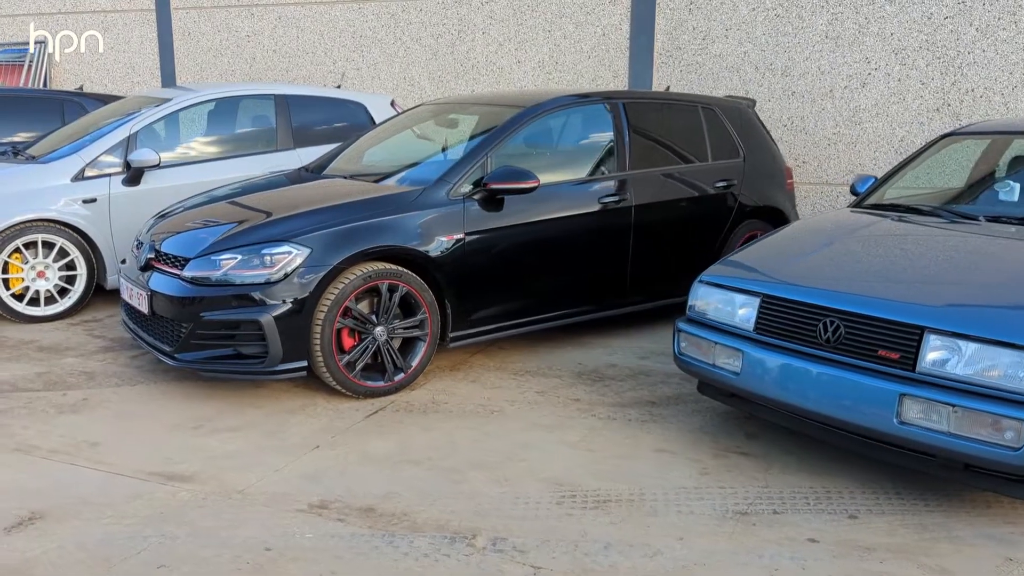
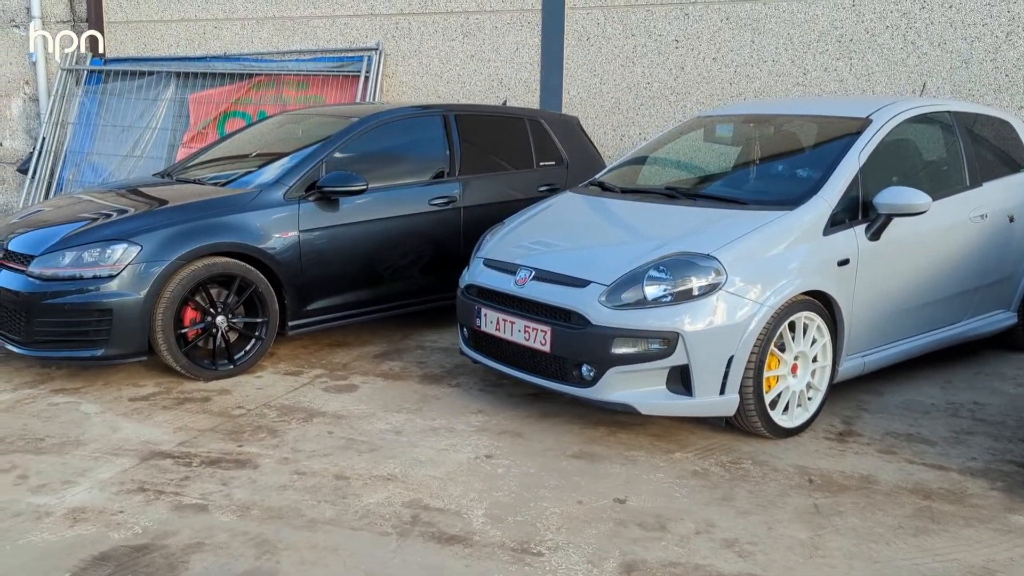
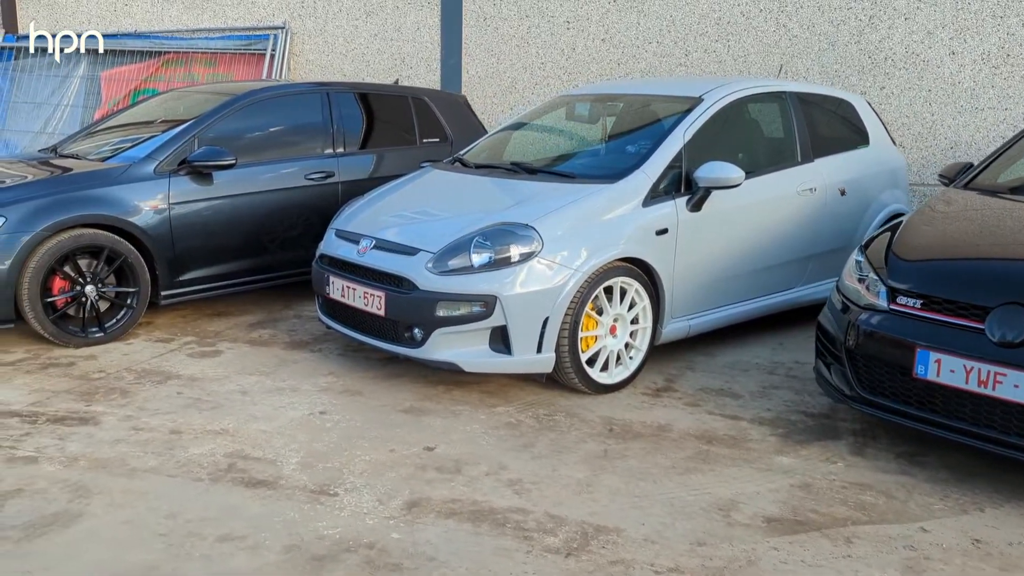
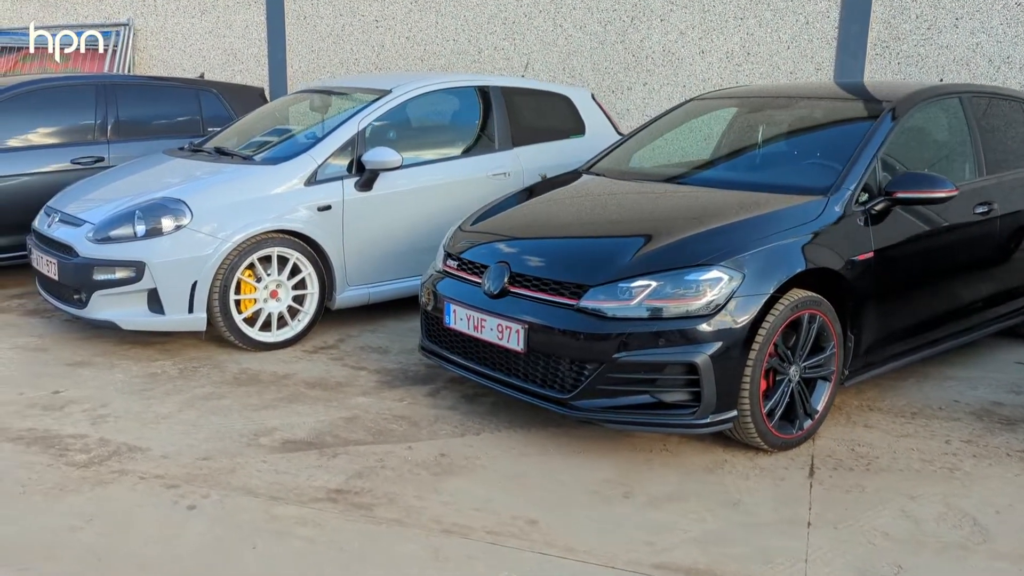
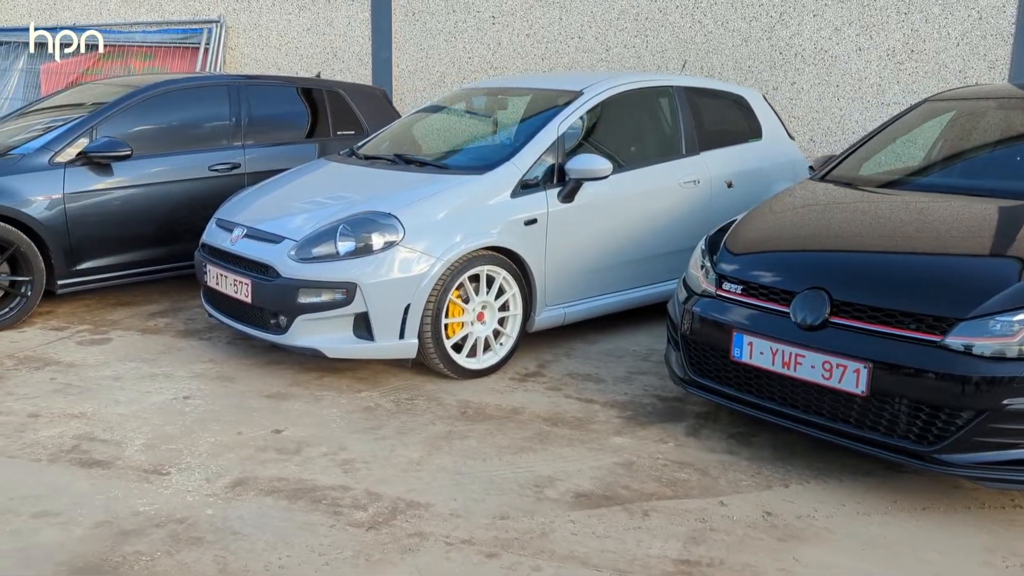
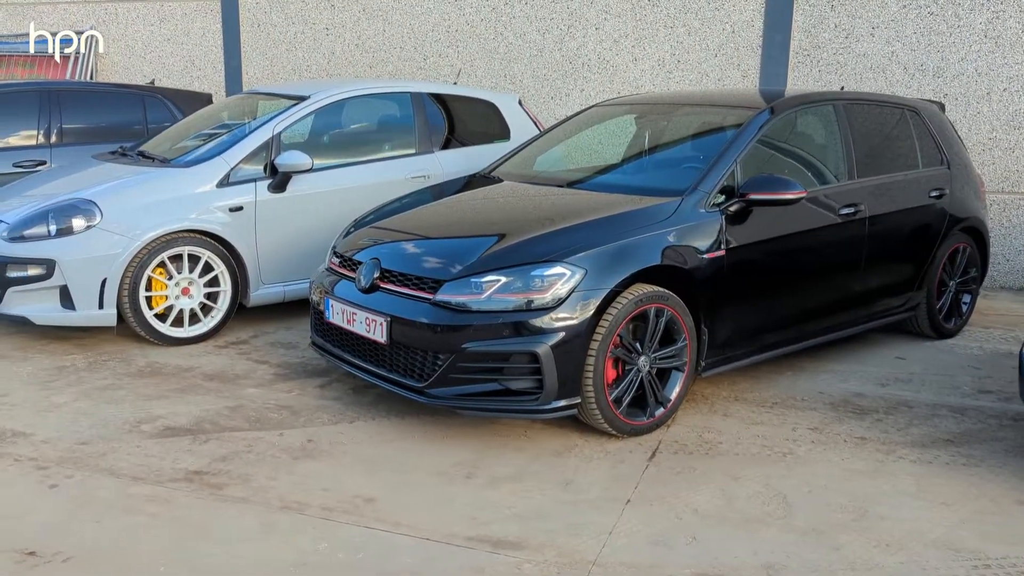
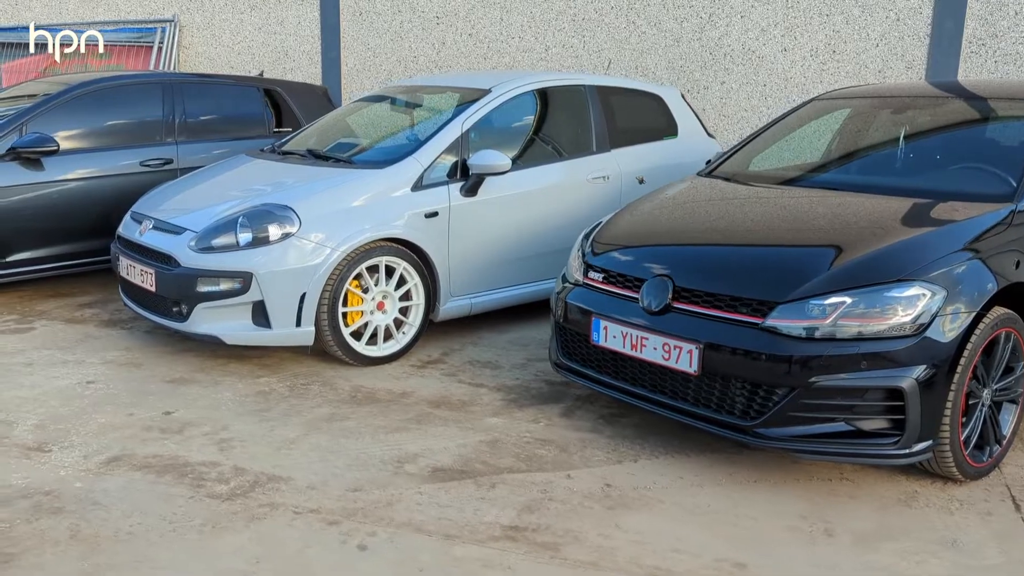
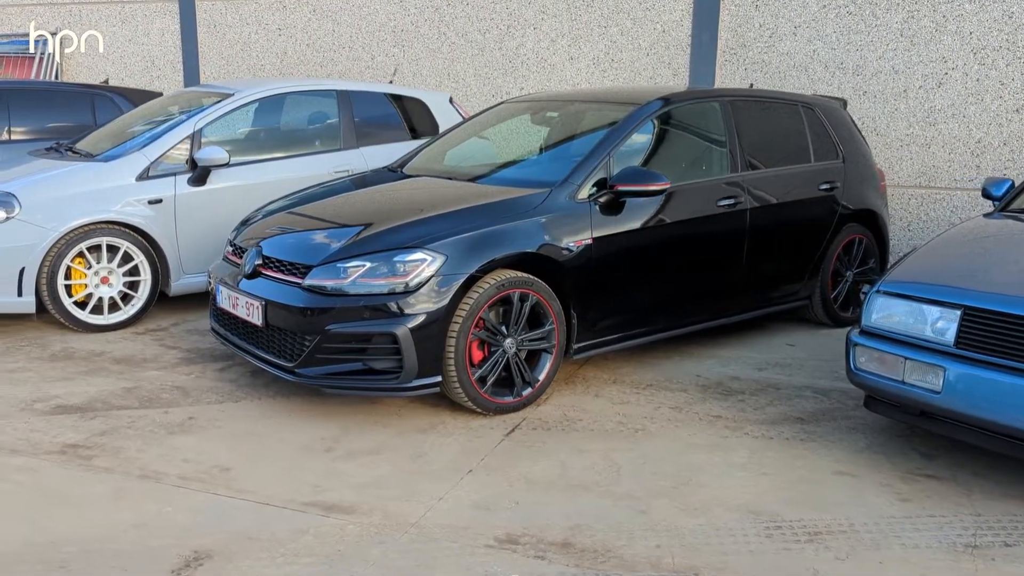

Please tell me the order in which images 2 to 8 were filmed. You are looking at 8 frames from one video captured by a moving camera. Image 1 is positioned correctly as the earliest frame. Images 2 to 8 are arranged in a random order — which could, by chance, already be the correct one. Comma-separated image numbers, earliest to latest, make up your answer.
8, 6, 4, 7, 5, 3, 2
